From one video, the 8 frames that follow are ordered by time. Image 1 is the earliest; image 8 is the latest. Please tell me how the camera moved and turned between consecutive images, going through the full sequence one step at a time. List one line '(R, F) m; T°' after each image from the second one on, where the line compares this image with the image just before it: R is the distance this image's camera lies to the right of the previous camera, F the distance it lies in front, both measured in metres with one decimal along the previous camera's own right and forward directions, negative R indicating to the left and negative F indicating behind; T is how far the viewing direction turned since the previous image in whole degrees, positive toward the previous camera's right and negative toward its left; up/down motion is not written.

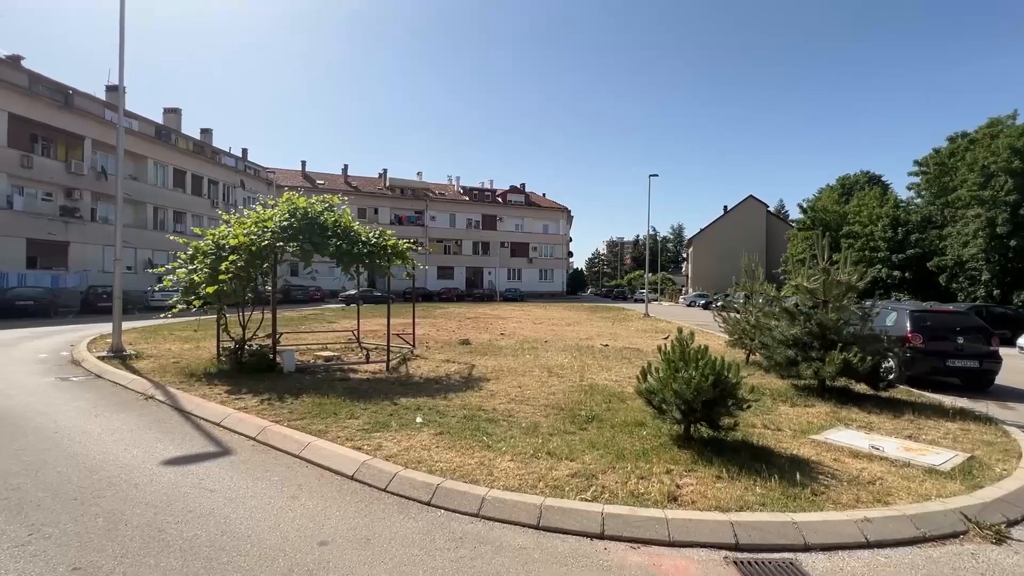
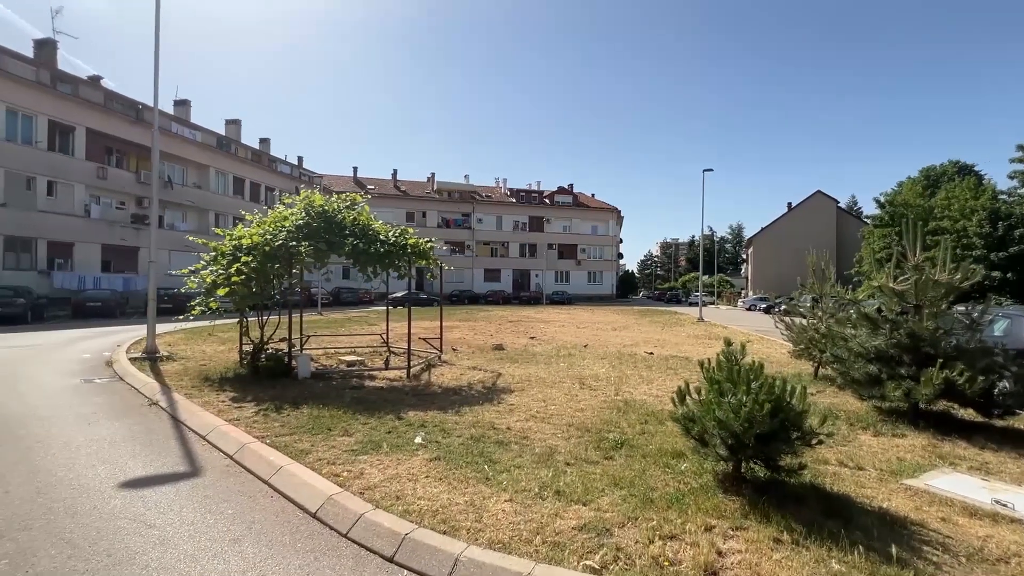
(+0.5, +0.9) m; -6°
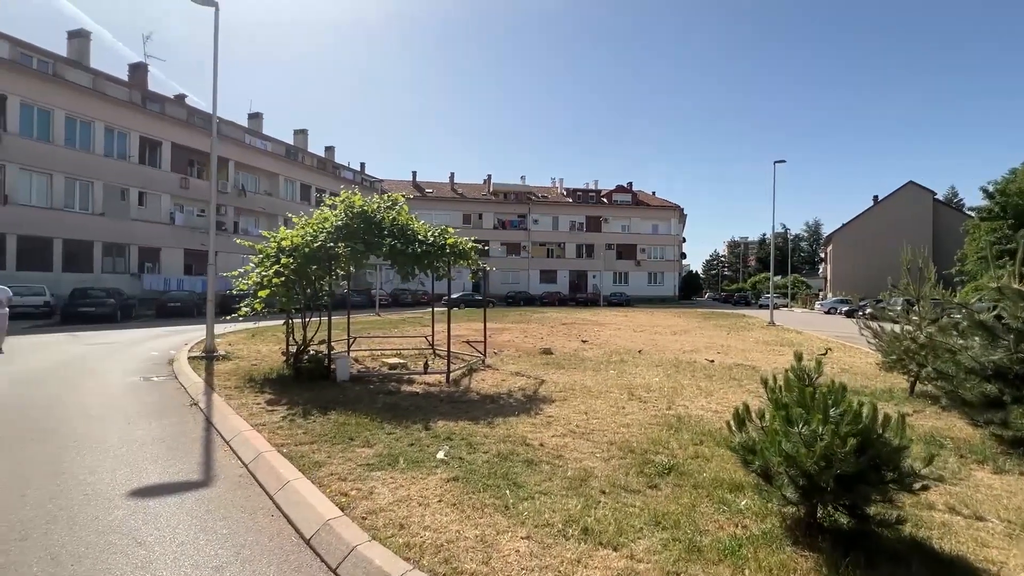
(+0.3, +0.6) m; -7°
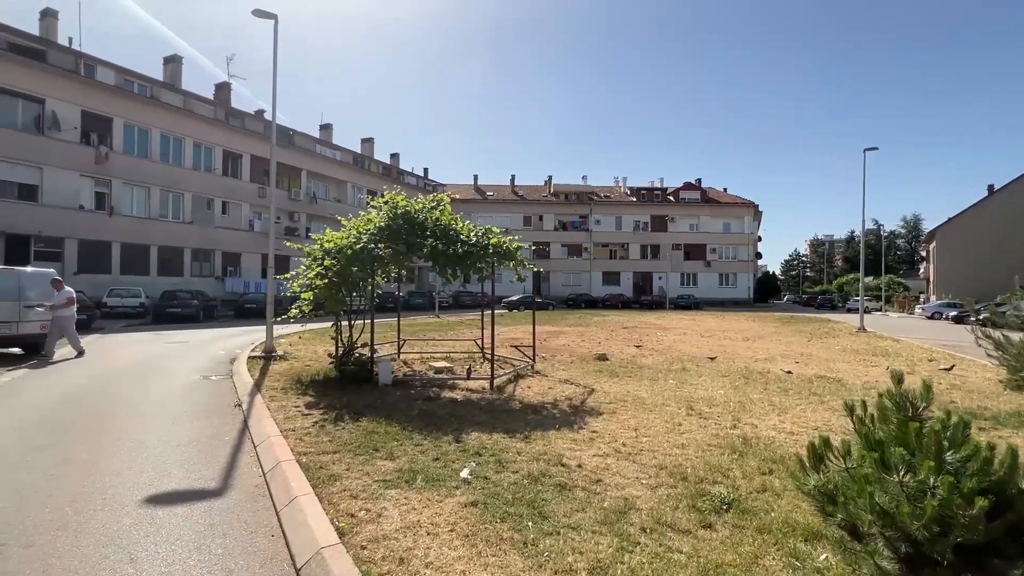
(+0.3, +0.6) m; -8°
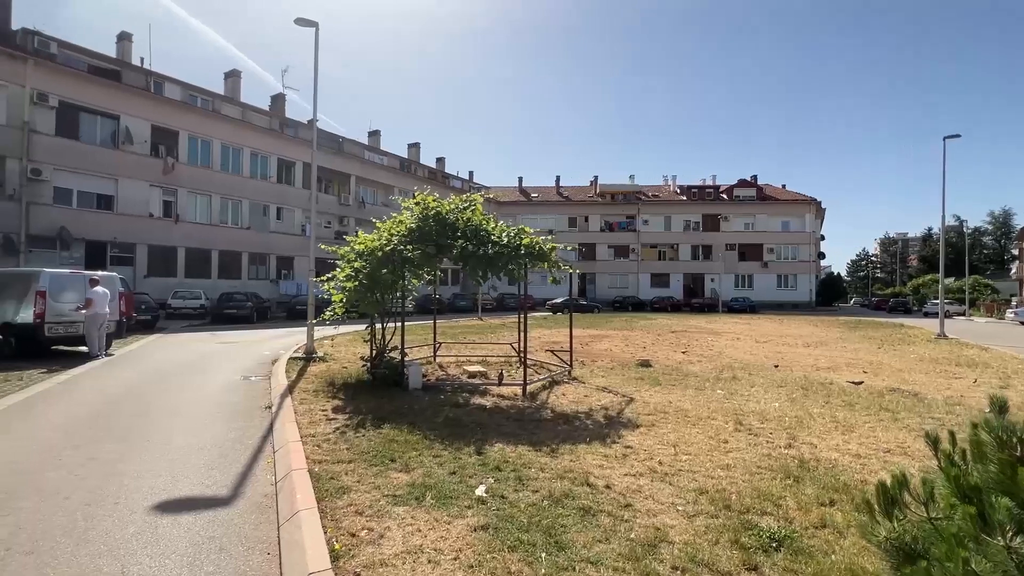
(+0.3, +0.4) m; -6°
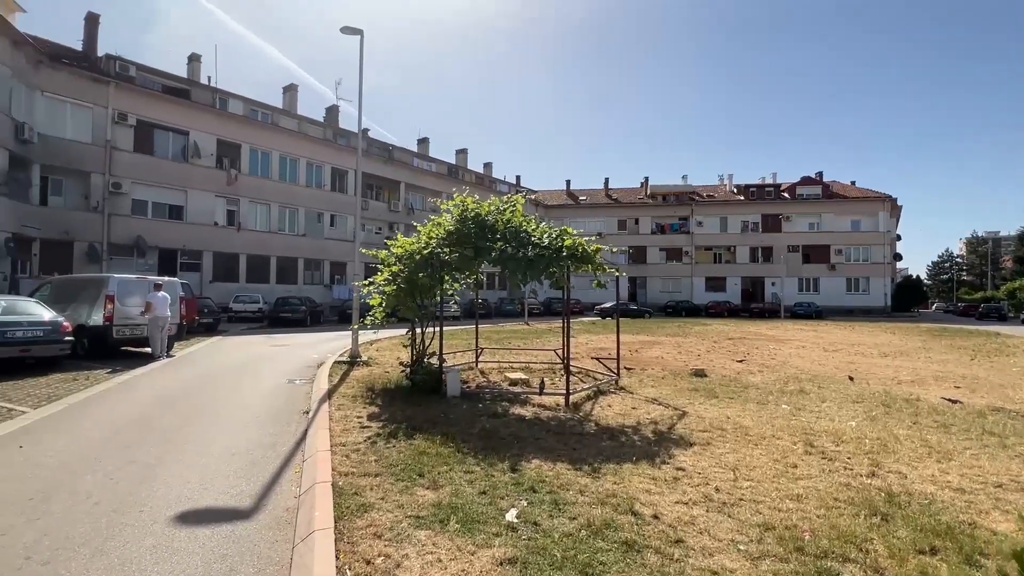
(+0.1, +0.4) m; -6°
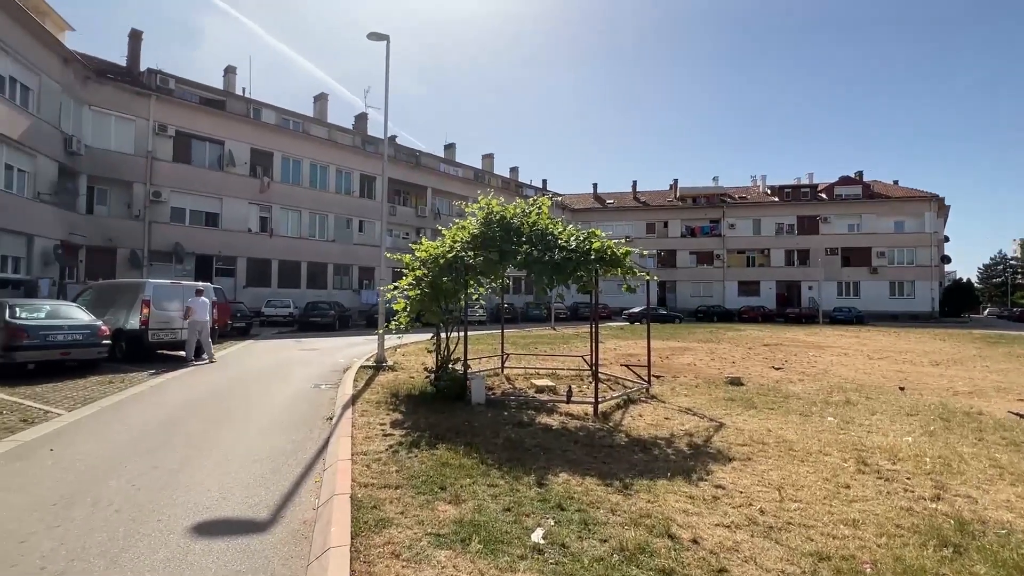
(0.0, +0.2) m; -3°
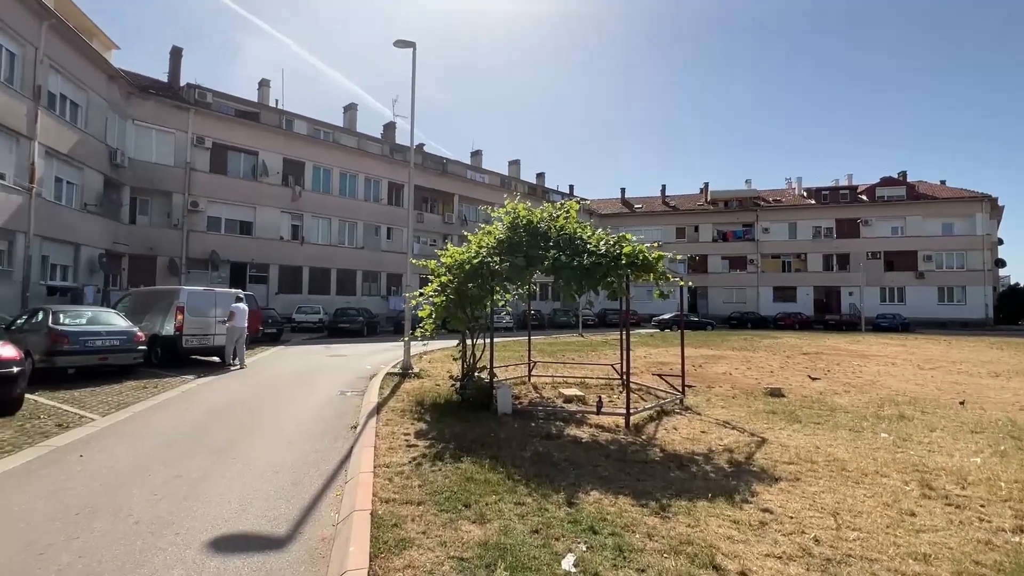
(0.0, +0.2) m; -3°
